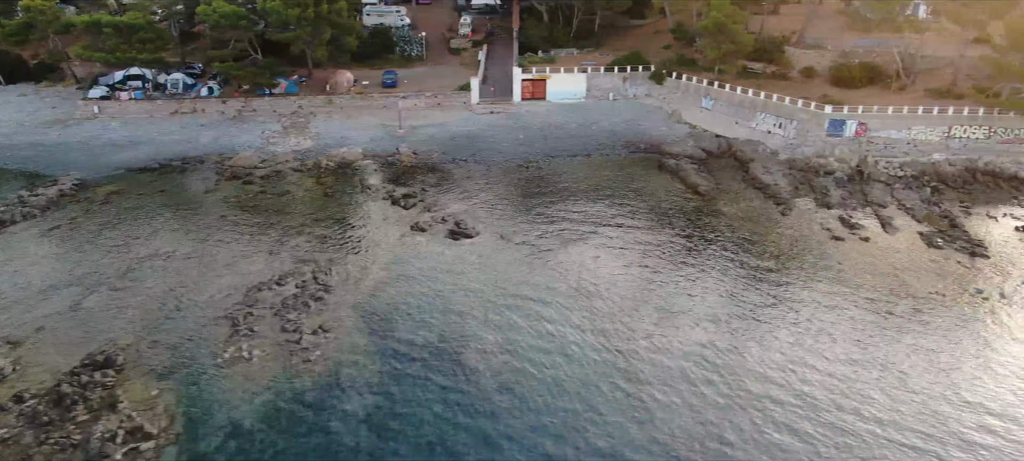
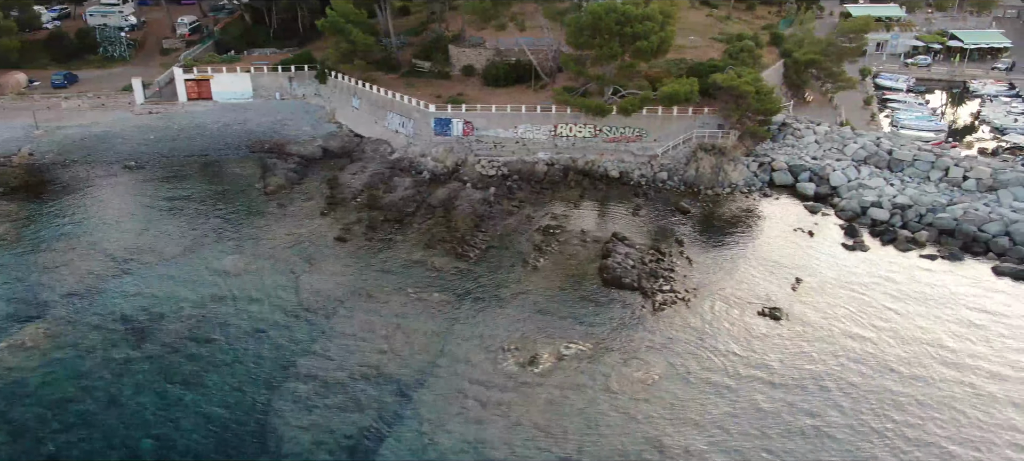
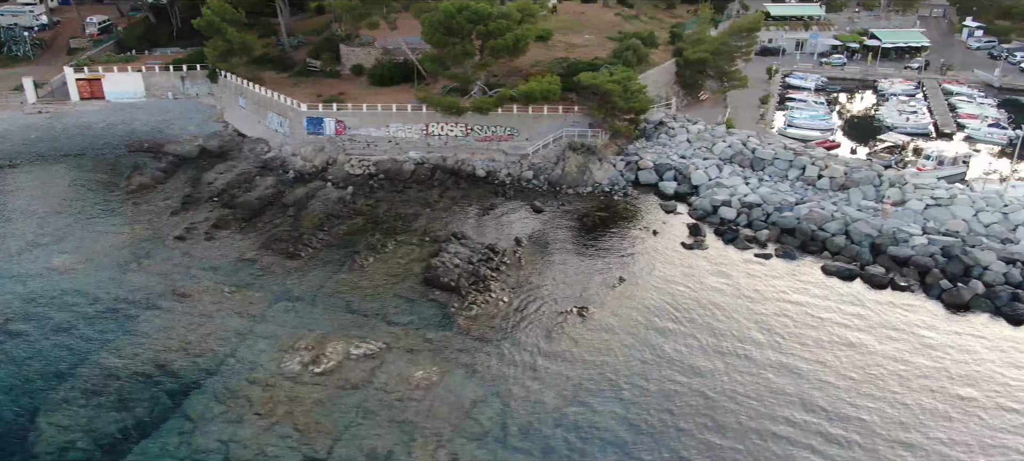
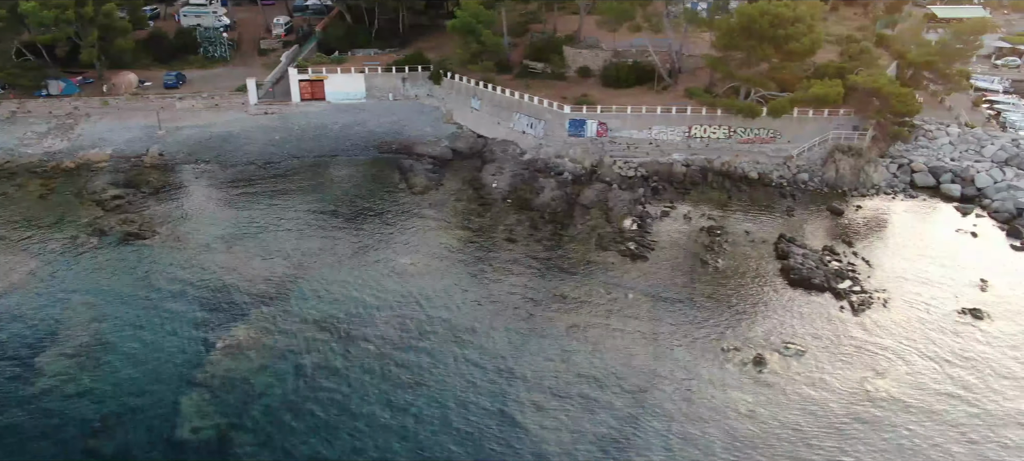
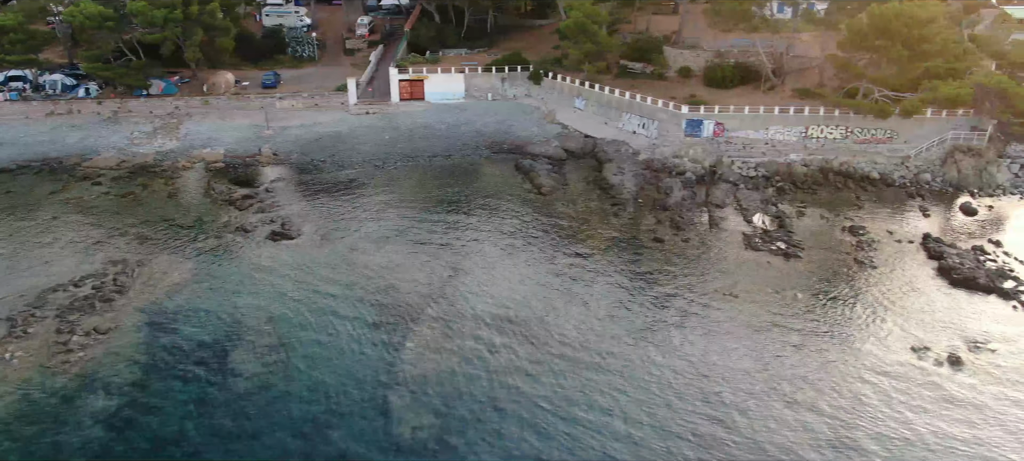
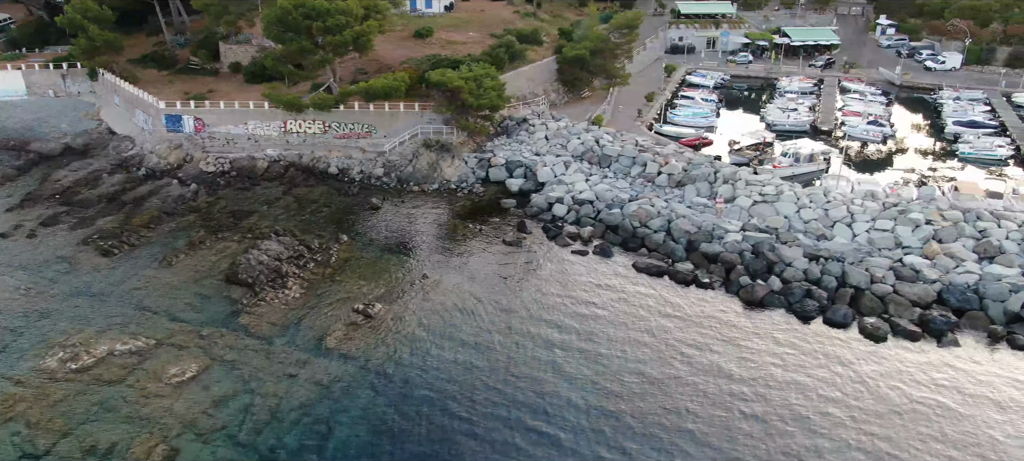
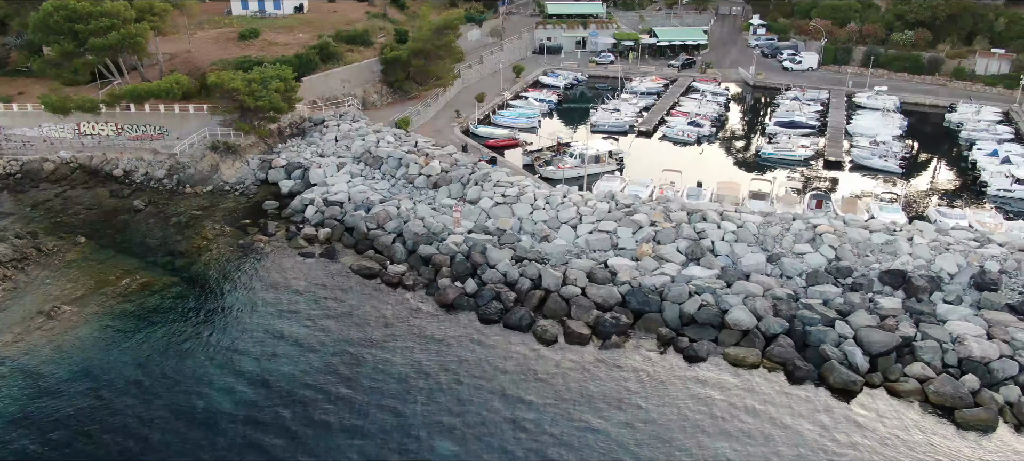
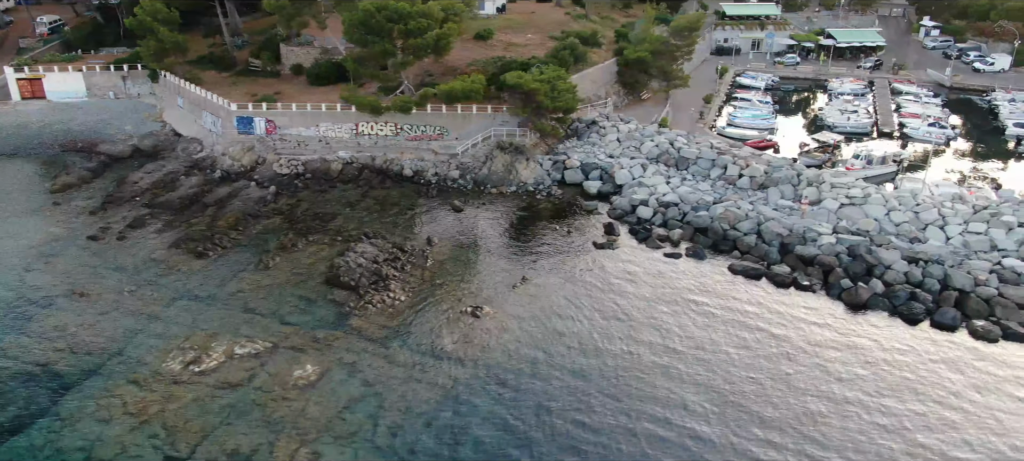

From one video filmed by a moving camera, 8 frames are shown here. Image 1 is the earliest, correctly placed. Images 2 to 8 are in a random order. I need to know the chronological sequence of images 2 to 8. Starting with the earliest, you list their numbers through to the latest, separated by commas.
5, 4, 2, 3, 8, 6, 7
